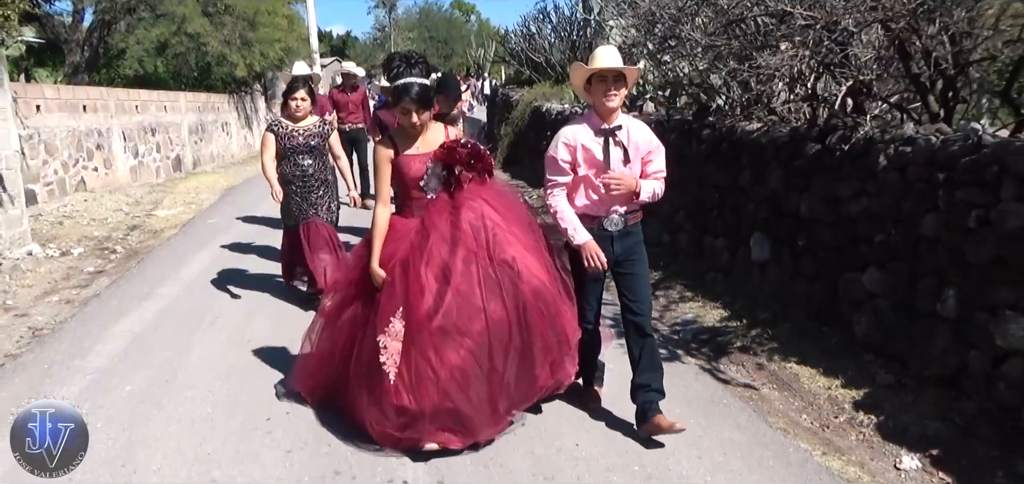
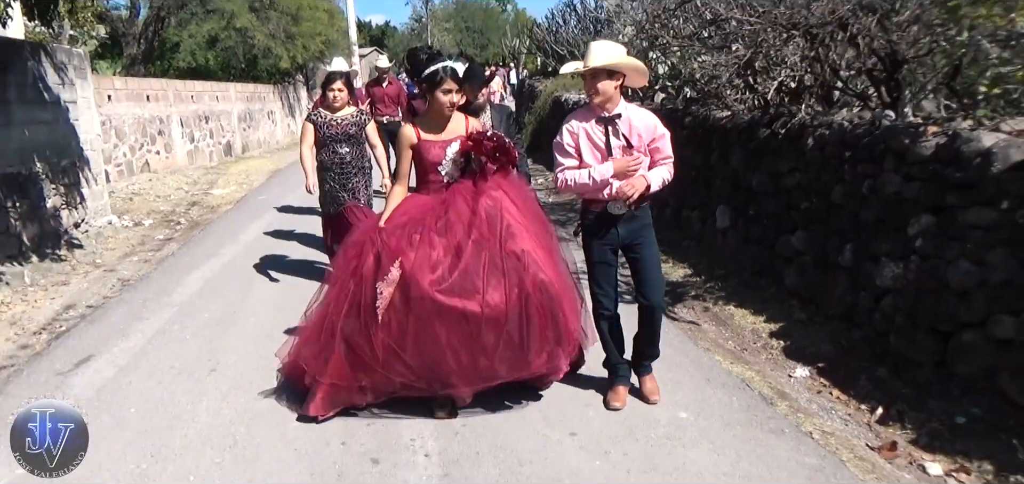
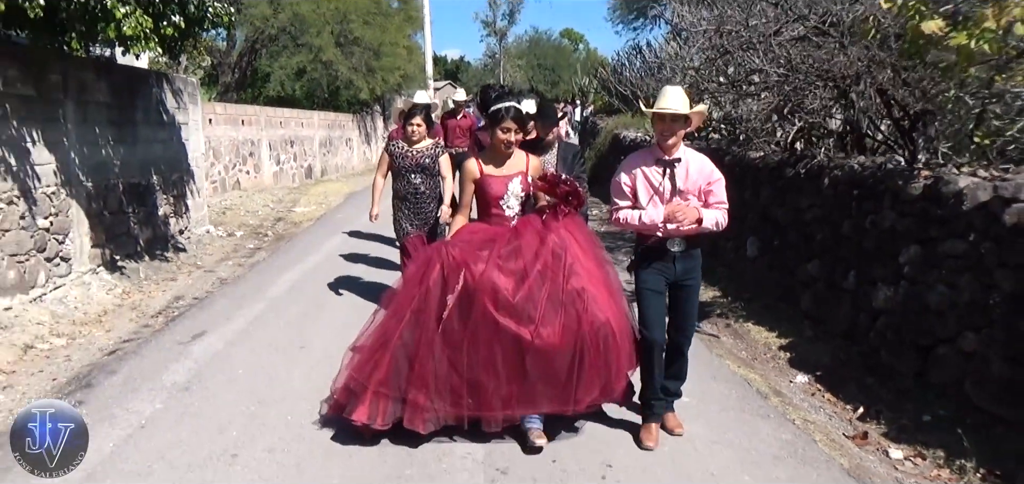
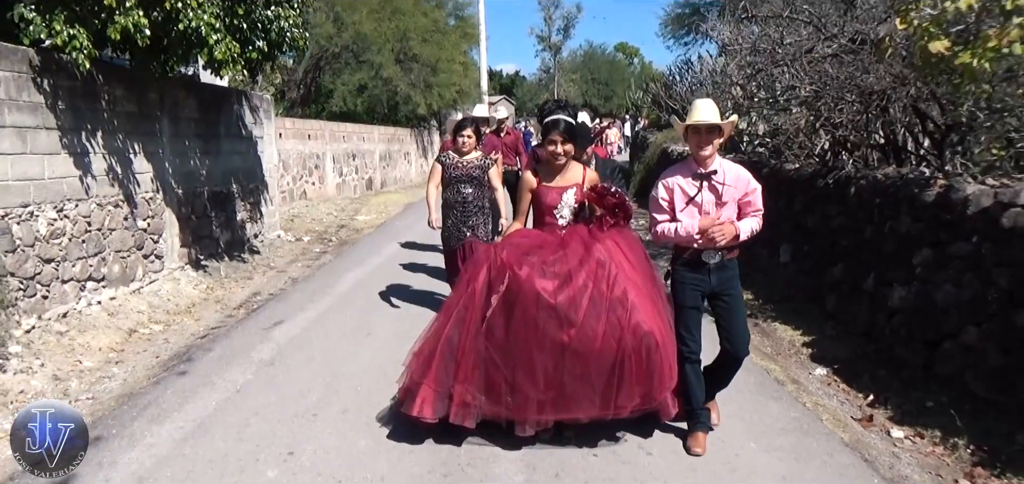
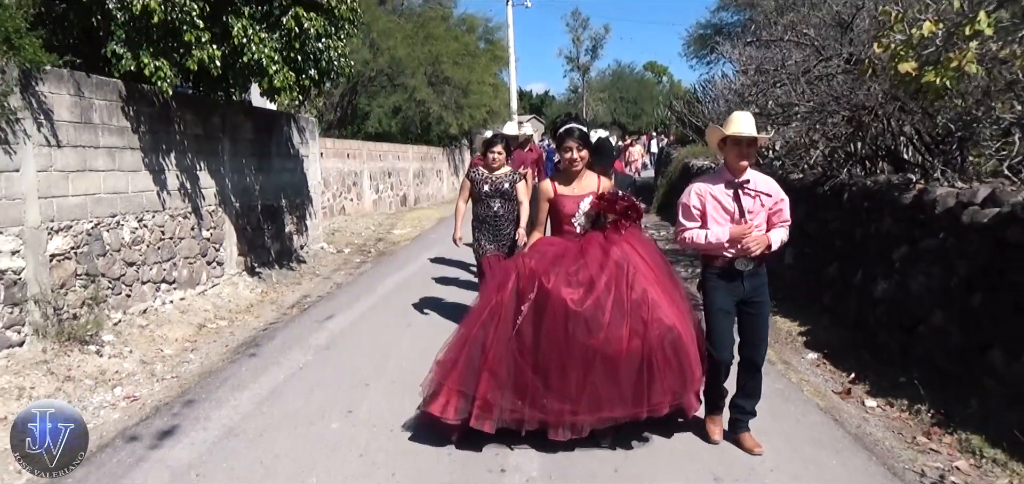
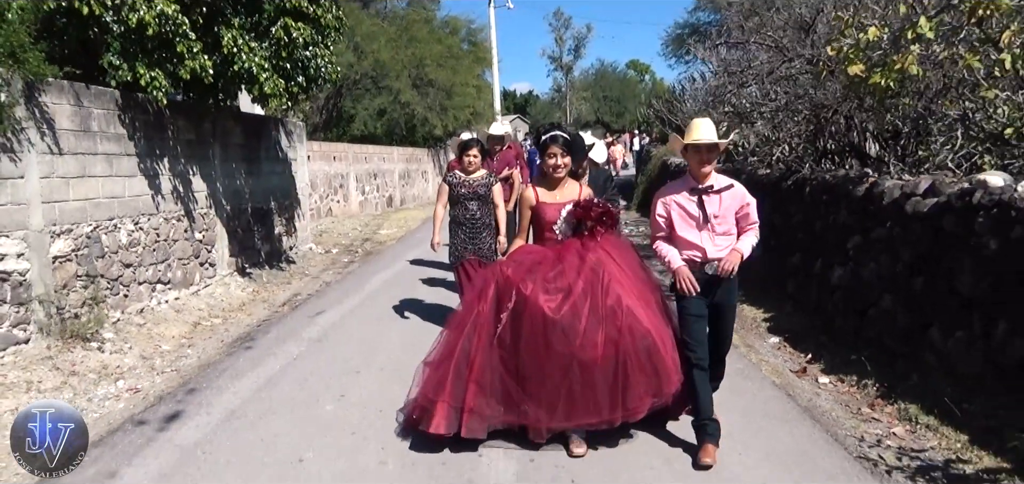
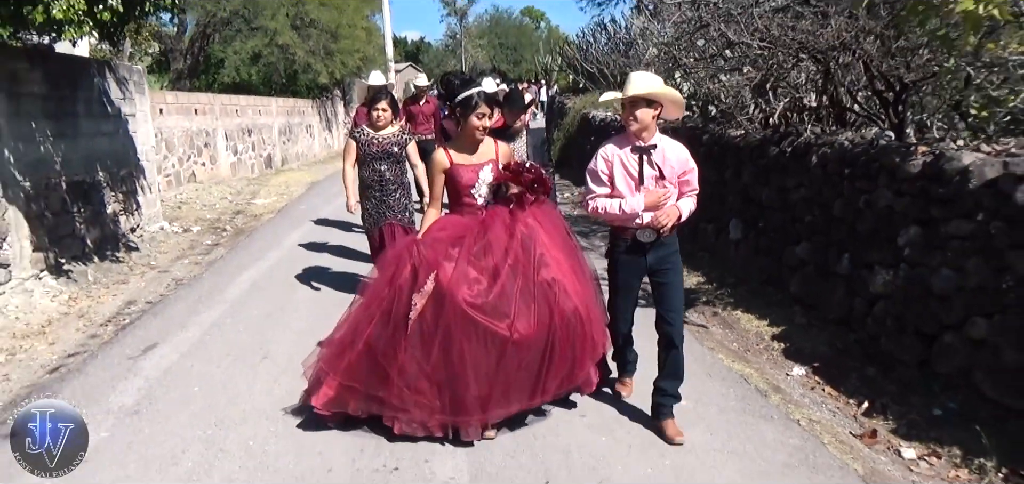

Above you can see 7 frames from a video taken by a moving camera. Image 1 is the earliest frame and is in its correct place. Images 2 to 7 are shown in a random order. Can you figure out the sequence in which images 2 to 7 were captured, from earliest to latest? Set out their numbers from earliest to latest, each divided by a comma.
2, 7, 3, 4, 5, 6
